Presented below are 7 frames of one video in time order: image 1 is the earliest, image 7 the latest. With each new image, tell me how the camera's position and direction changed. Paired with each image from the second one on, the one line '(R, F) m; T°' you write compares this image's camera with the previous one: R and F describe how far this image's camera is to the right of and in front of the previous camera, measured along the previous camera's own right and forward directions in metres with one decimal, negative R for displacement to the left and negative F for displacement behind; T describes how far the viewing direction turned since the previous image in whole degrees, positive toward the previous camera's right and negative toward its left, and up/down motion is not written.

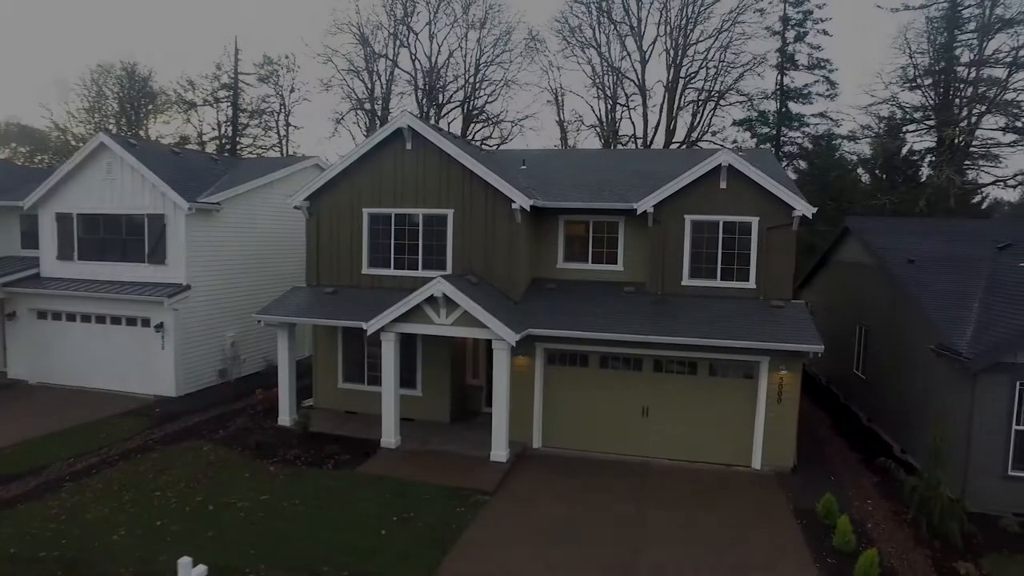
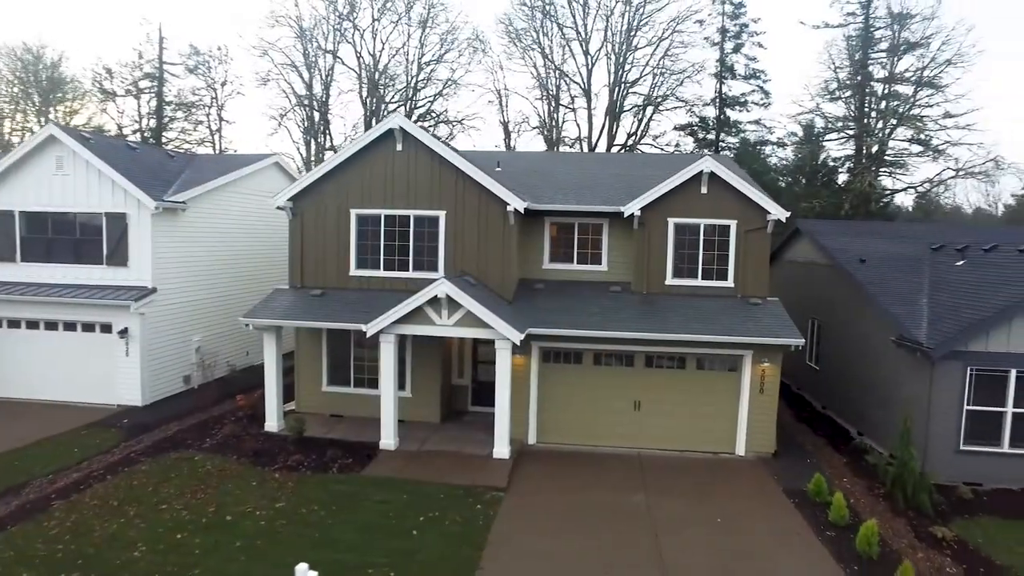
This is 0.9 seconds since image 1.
(-1.5, -0.2) m; +7°
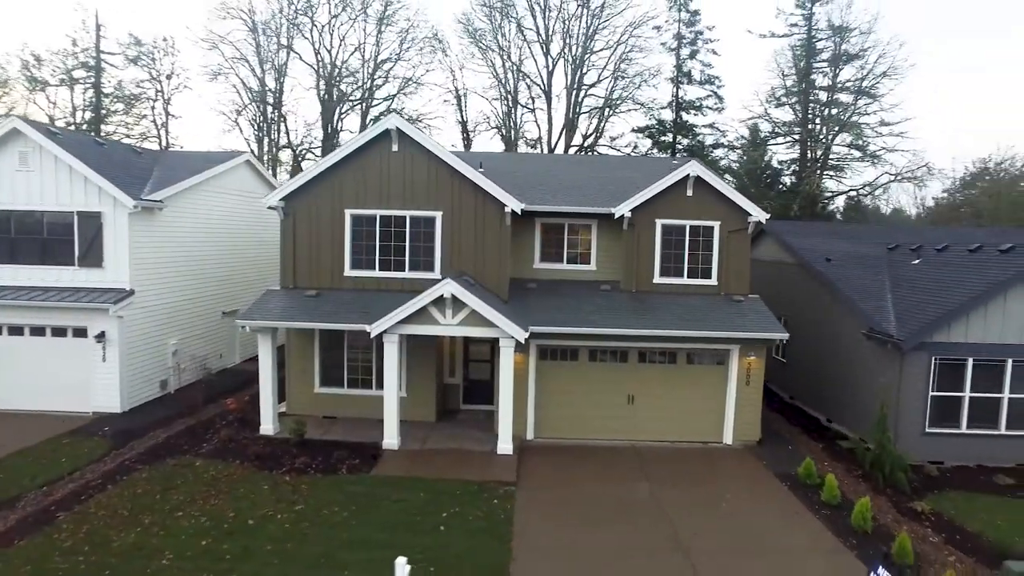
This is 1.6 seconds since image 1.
(-1.2, -0.2) m; +5°
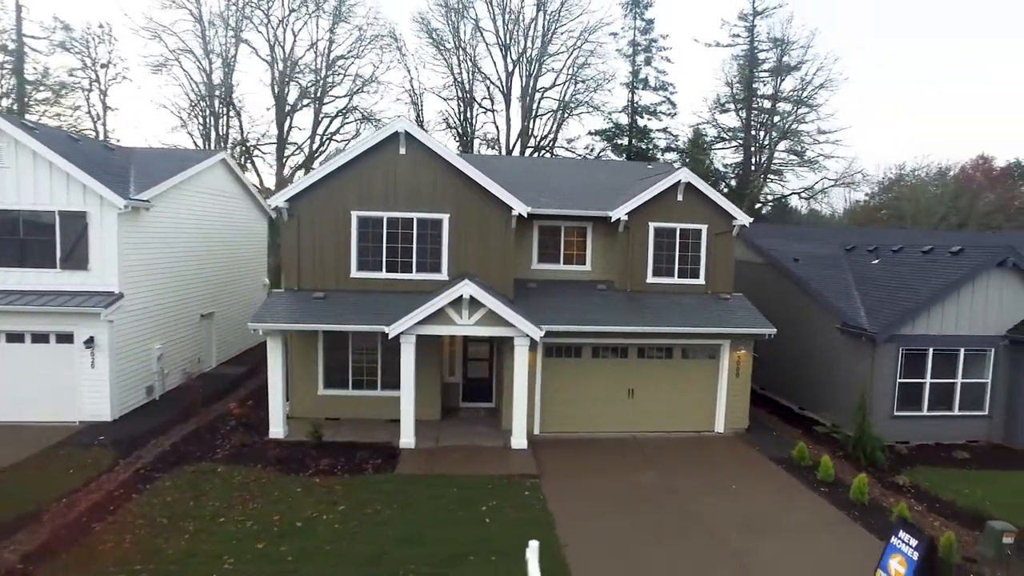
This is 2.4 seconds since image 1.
(-1.7, -0.4) m; +6°
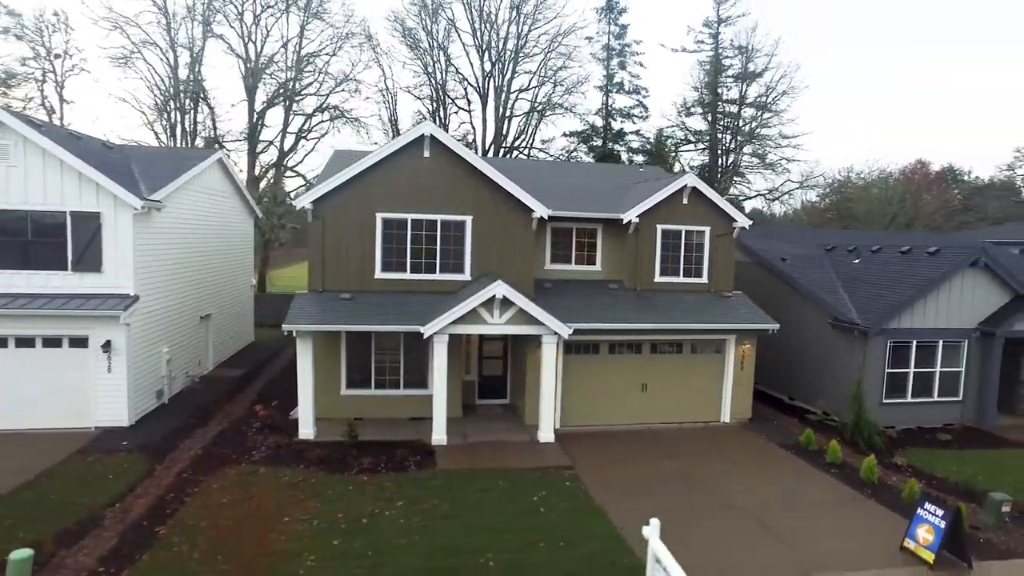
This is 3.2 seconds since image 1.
(-1.7, -0.4) m; +5°
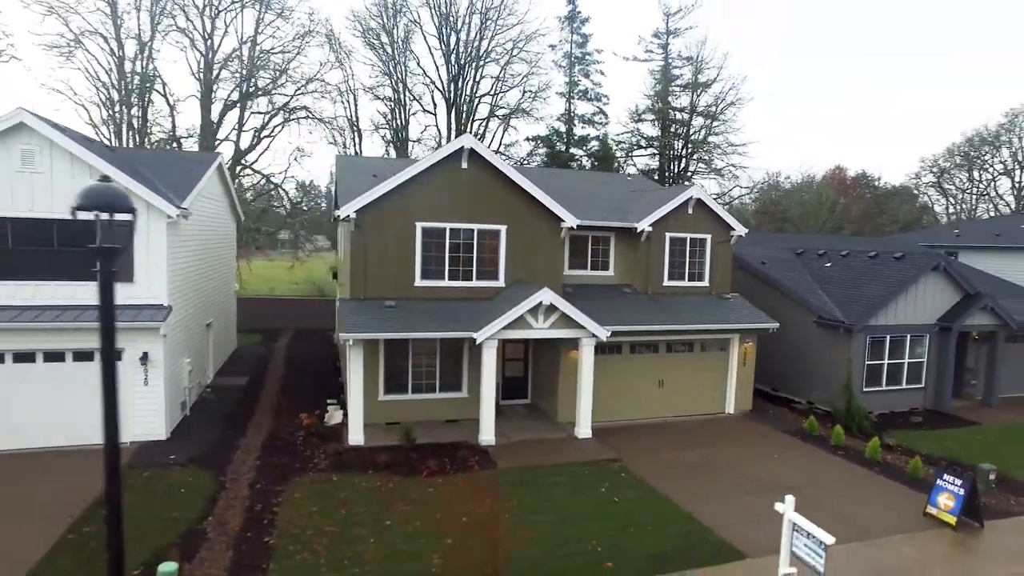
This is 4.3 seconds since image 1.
(-2.7, -0.6) m; +7°
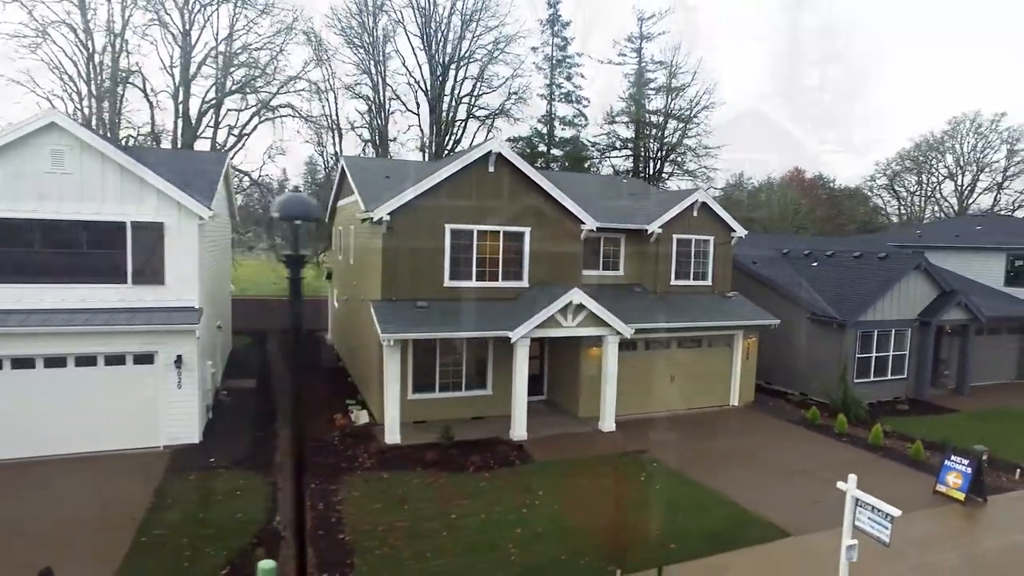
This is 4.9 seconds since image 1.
(-1.7, -0.4) m; +4°
